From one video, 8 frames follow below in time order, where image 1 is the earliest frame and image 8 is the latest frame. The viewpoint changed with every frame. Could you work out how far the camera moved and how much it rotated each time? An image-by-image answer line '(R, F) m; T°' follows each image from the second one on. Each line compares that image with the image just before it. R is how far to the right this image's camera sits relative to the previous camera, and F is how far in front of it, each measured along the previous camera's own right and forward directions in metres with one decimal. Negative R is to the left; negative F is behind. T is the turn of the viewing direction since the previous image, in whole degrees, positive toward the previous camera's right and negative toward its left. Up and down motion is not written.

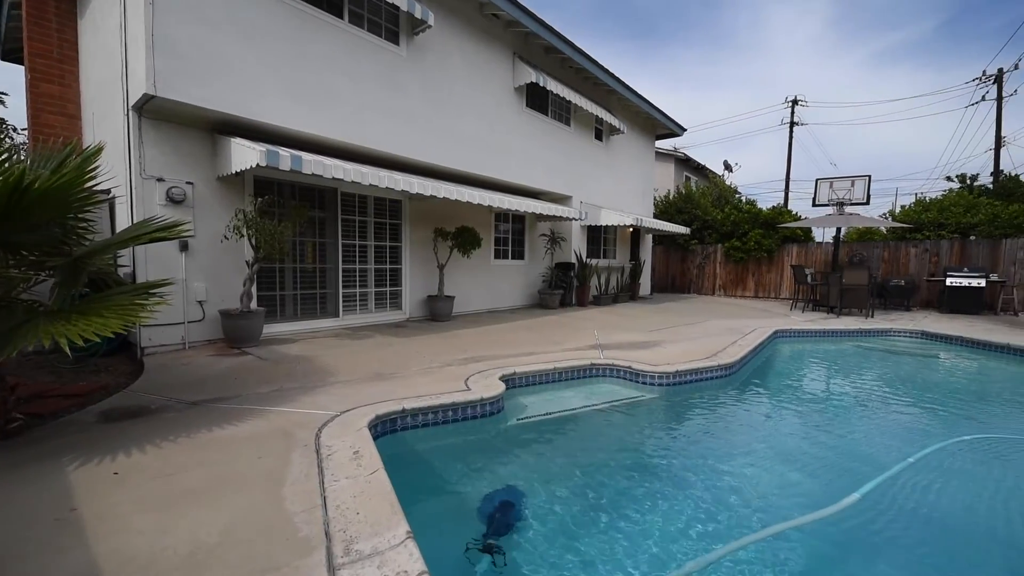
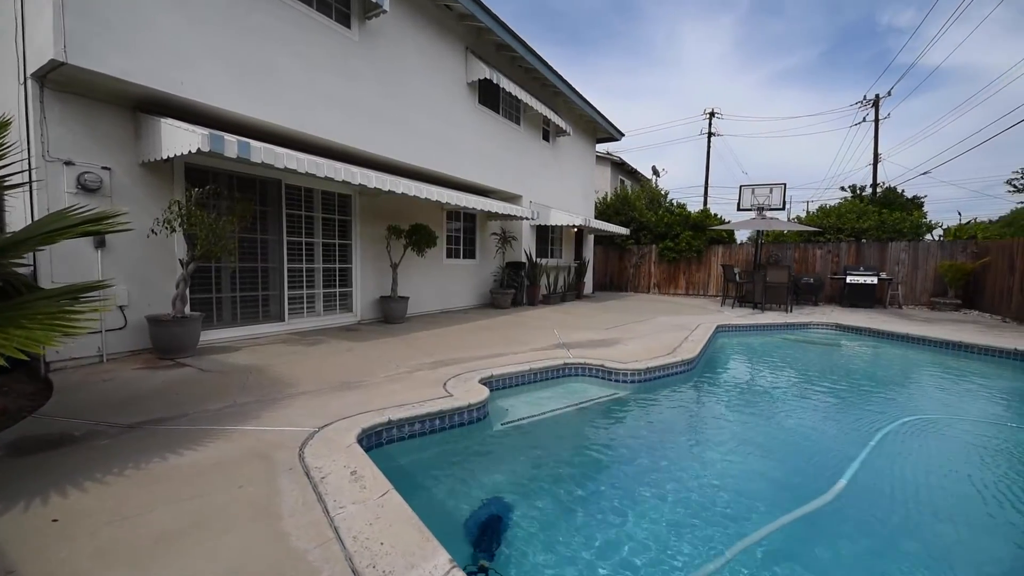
(-0.6, +0.2) m; +9°
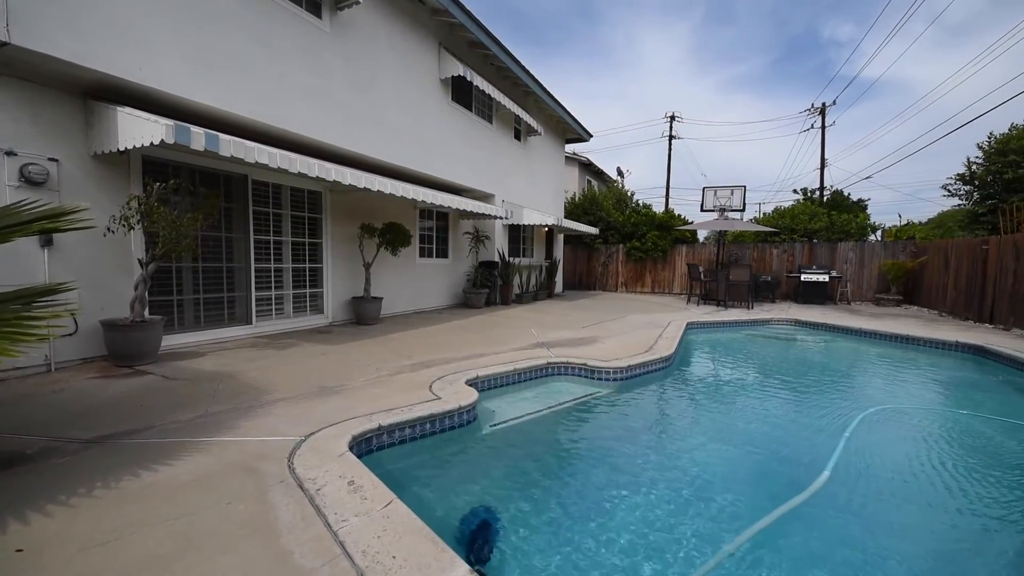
(-0.3, +0.1) m; +5°
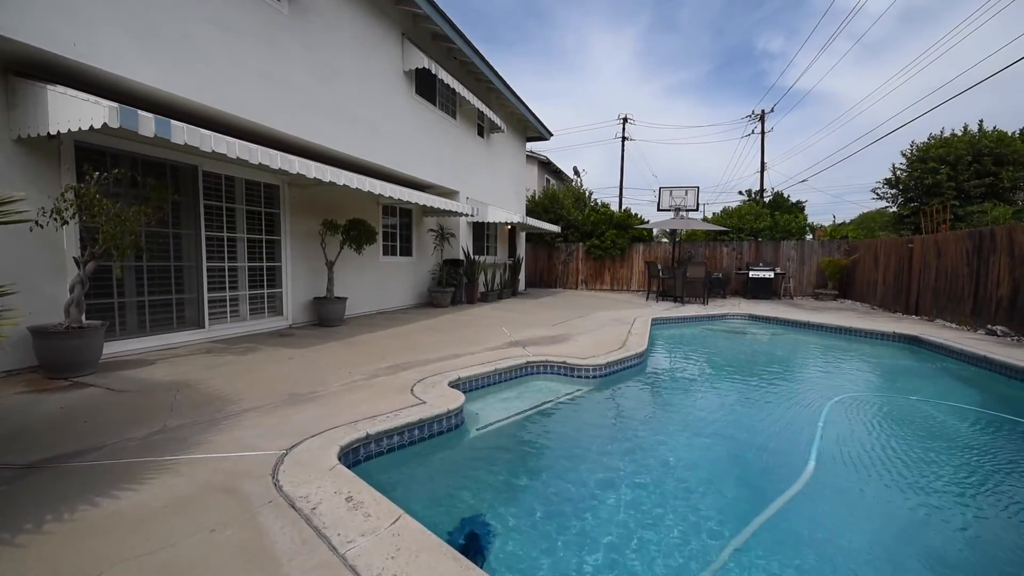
(-0.4, +0.1) m; +6°
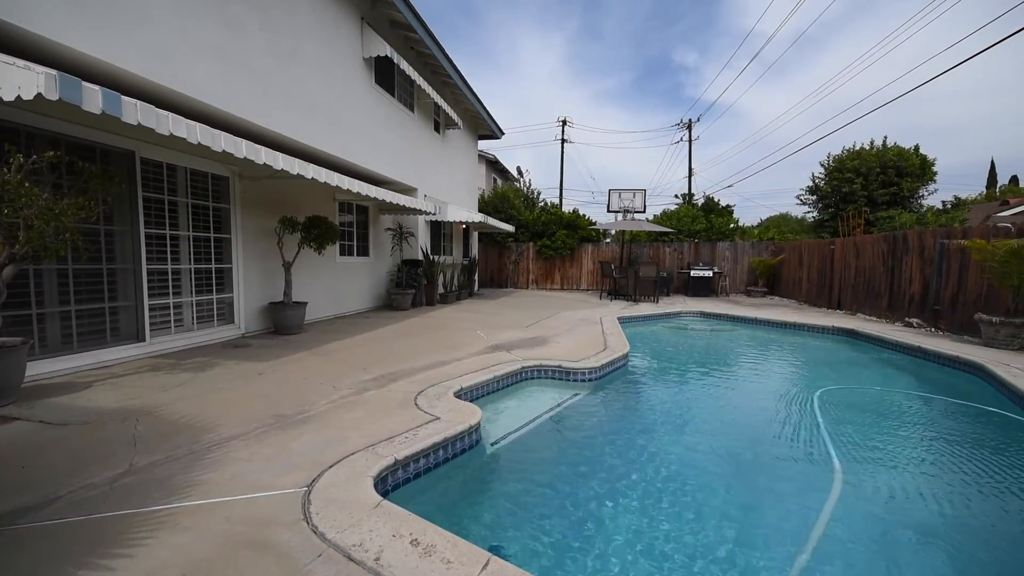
(-0.9, +0.3) m; +8°
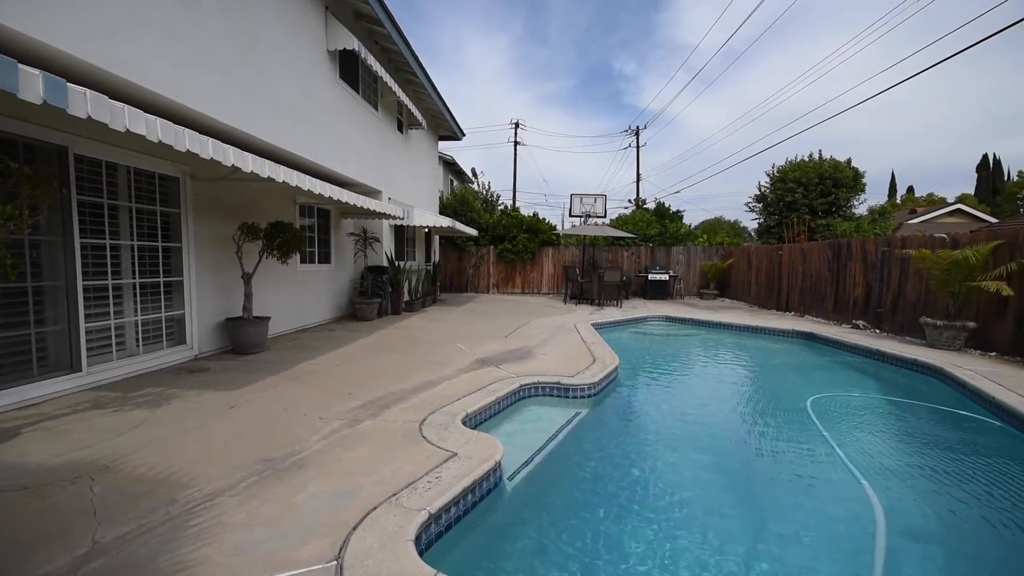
(-0.7, +0.4) m; +7°
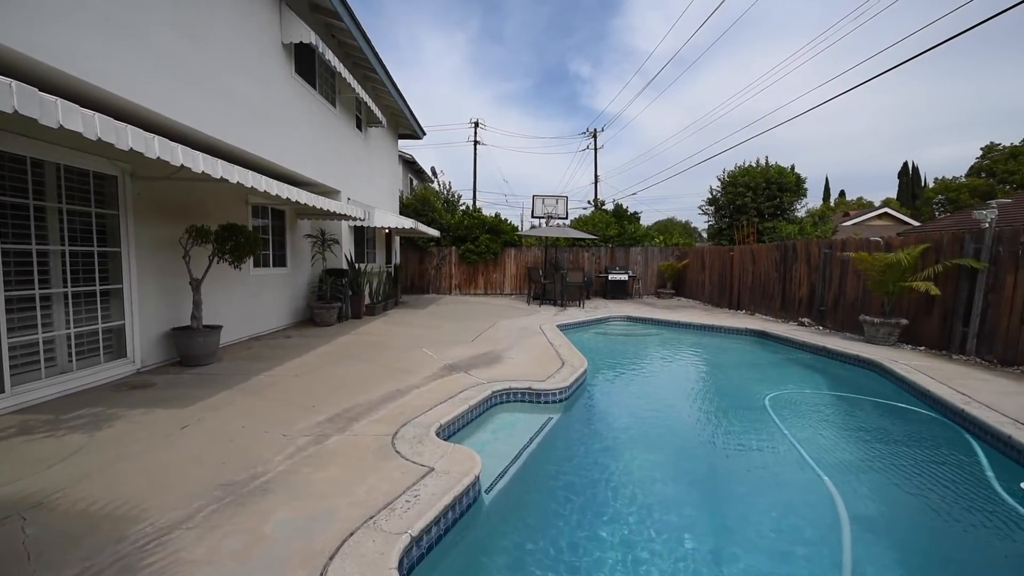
(-0.2, +0.1) m; +5°
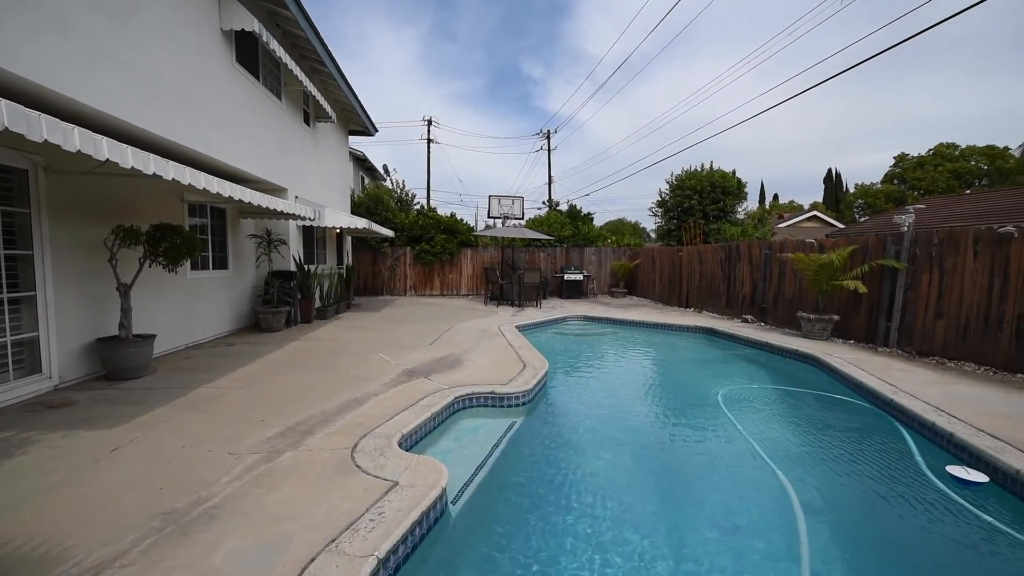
(-0.1, +0.1) m; +6°
